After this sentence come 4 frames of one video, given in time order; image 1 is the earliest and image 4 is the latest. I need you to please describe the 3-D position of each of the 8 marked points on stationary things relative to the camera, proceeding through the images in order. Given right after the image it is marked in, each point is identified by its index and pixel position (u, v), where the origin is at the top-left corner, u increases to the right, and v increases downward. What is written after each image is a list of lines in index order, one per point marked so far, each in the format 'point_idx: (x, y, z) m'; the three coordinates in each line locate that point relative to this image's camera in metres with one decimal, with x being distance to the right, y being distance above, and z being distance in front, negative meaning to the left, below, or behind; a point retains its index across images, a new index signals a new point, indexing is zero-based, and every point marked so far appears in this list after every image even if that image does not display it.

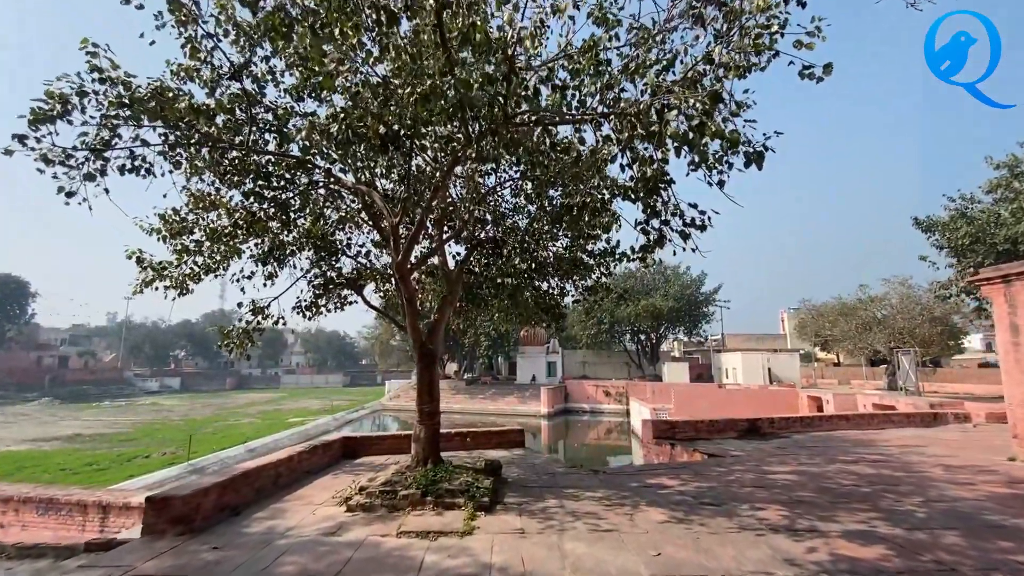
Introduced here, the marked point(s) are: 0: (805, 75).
0: (+2.8, +2.1, +4.6) m
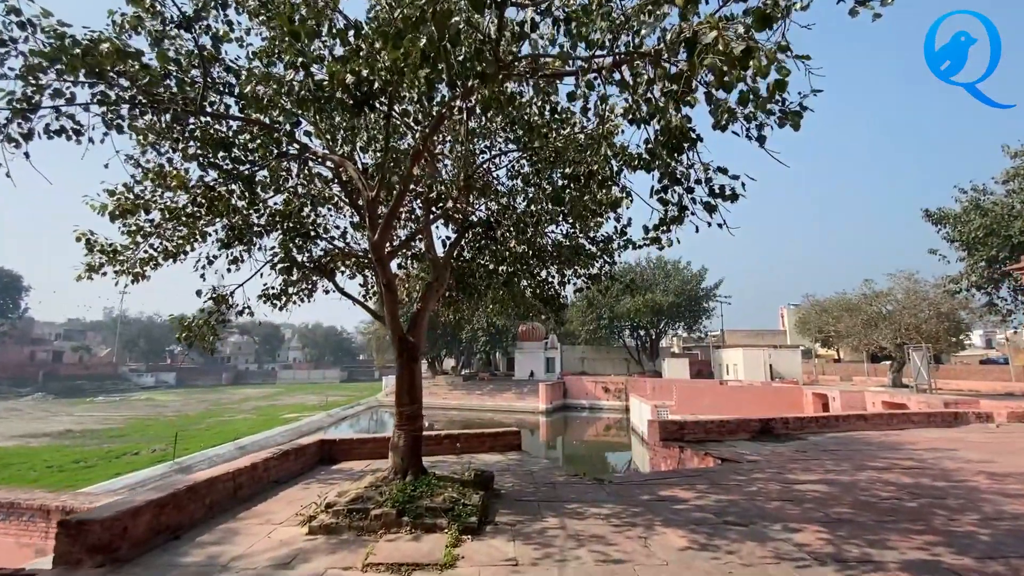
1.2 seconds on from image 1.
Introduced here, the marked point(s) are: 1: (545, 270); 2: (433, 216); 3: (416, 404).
0: (+2.7, +2.2, +3.8) m
1: (+0.6, +0.3, +8.3) m
2: (-1.1, +1.0, +6.6) m
3: (-1.0, -1.3, +5.2) m
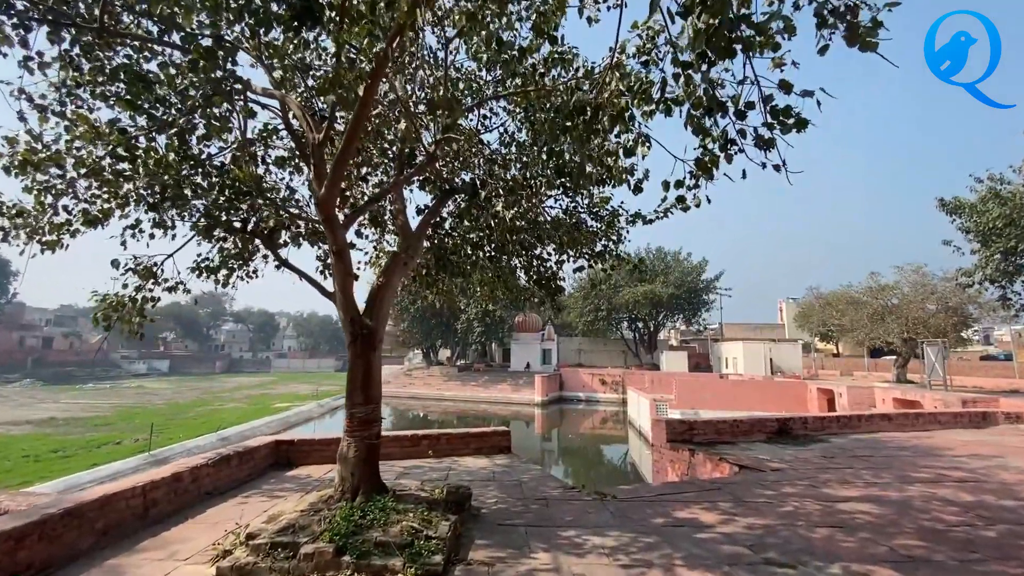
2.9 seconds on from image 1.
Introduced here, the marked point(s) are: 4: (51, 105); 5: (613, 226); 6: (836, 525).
0: (+2.6, +2.4, +2.7) m
1: (+0.4, +0.7, +7.2) m
2: (-1.2, +1.3, +5.5) m
3: (-1.2, -1.0, +4.1) m
4: (-4.7, +1.9, +4.9) m
5: (+1.7, +1.0, +7.9) m
6: (+3.0, -2.2, +4.4) m
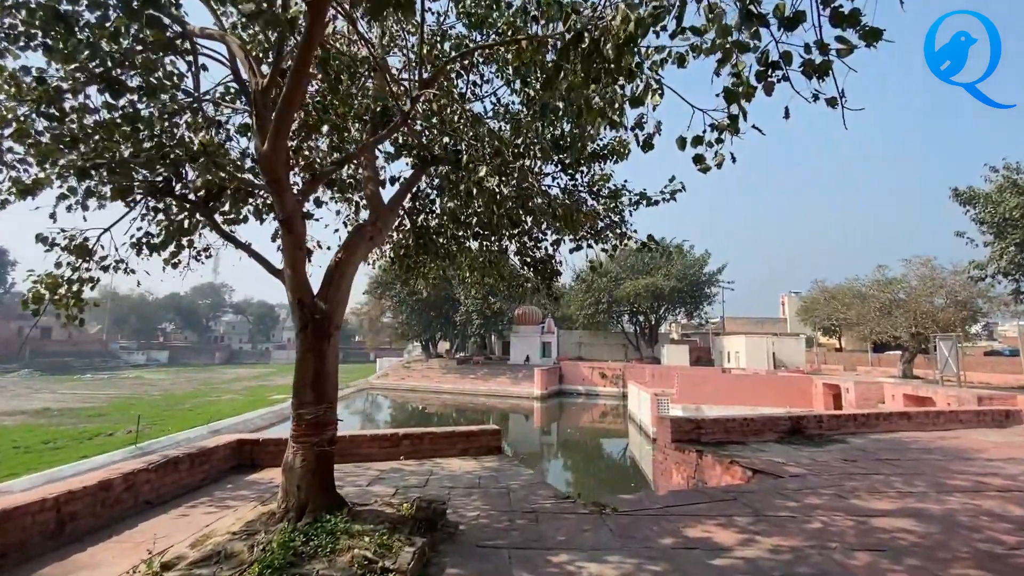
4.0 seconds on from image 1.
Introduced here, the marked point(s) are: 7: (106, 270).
0: (+2.5, +2.5, +1.9) m
1: (+0.3, +0.9, +6.5) m
2: (-1.3, +1.5, +4.8) m
3: (-1.3, -0.8, +3.4) m
4: (-4.9, +2.1, +4.2) m
5: (+1.5, +1.3, +7.2) m
6: (+2.9, -2.0, +3.8) m
7: (-4.1, +0.2, +4.9) m
